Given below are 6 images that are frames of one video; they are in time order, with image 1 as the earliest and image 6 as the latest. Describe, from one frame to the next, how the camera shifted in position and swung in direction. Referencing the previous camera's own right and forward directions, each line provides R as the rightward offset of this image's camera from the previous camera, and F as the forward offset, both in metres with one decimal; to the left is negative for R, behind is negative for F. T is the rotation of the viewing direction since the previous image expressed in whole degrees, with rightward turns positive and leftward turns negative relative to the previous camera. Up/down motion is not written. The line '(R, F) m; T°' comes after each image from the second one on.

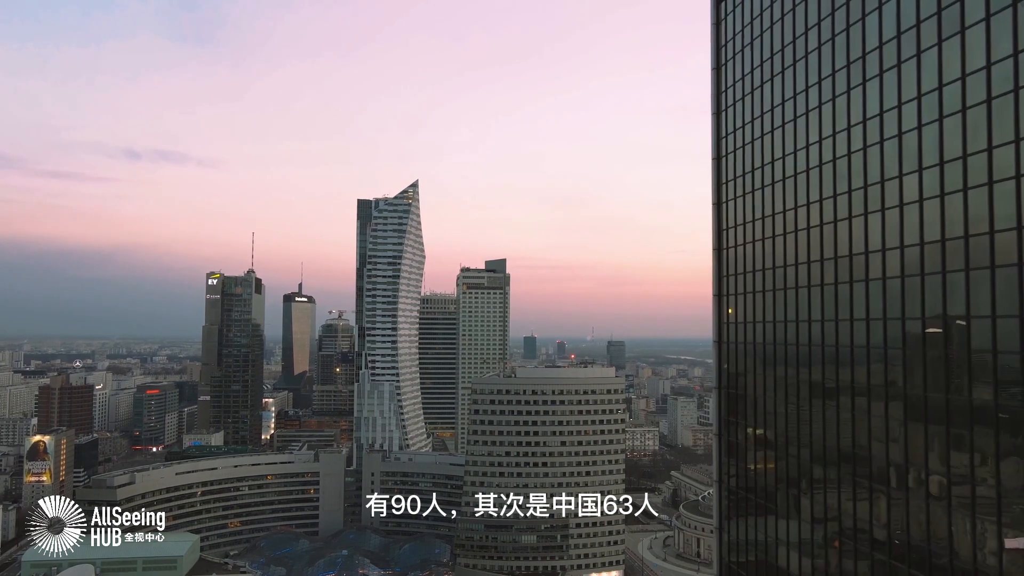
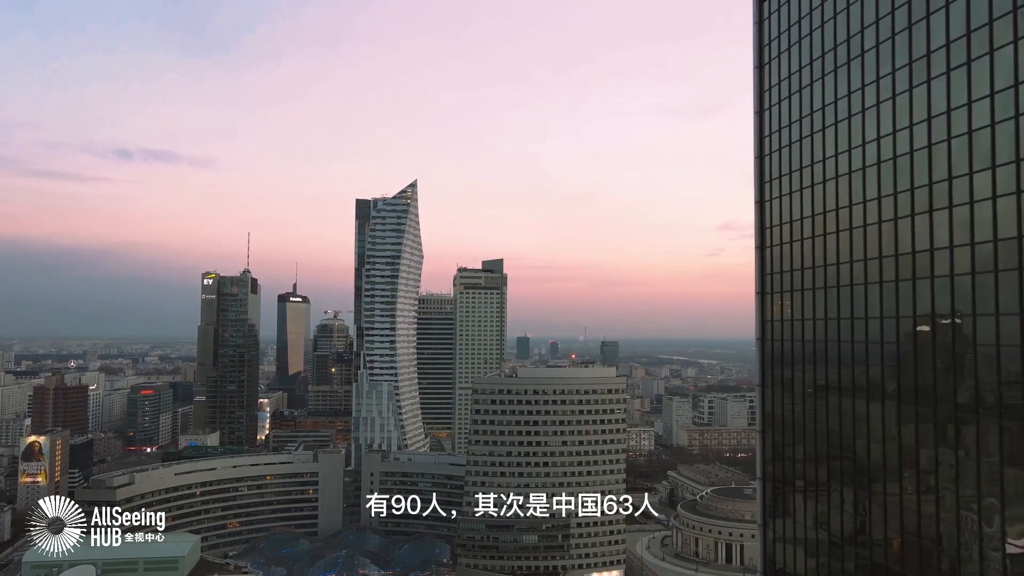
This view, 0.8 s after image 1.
(-0.7, 0.0) m; 0°
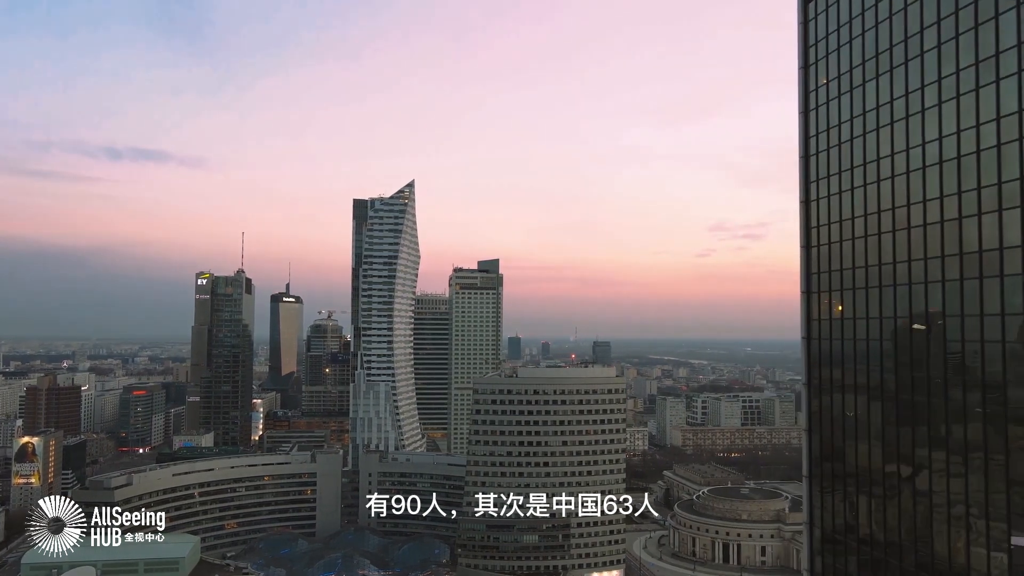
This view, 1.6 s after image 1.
(-0.8, 0.0) m; +1°
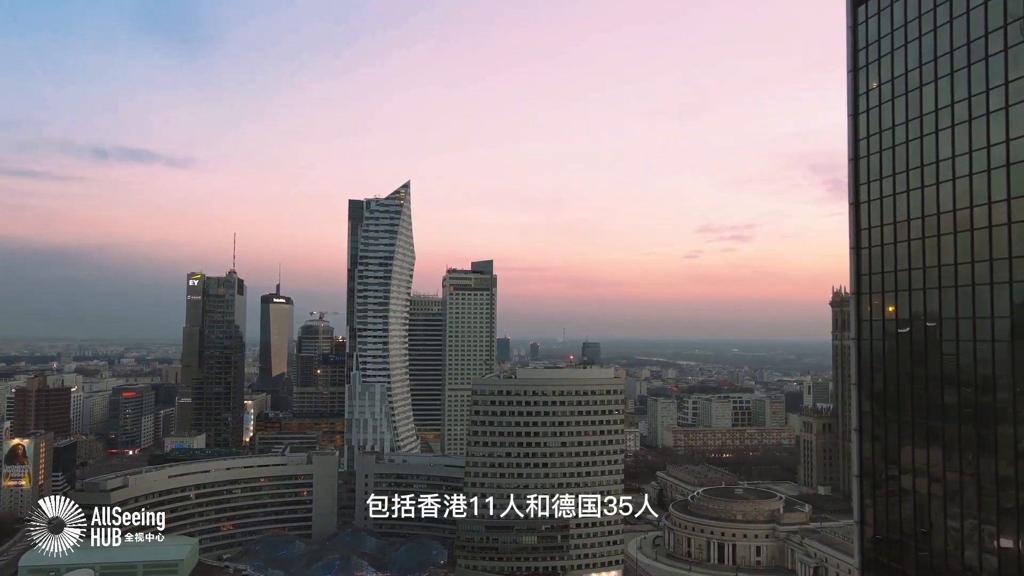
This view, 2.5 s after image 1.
(-0.9, -0.1) m; +1°
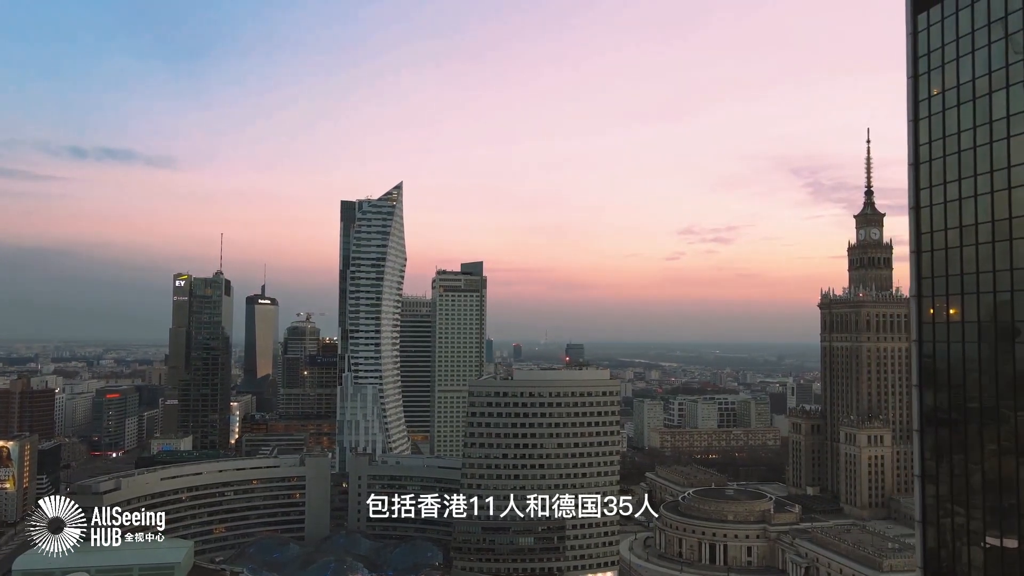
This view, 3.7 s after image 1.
(-1.1, -0.1) m; +1°
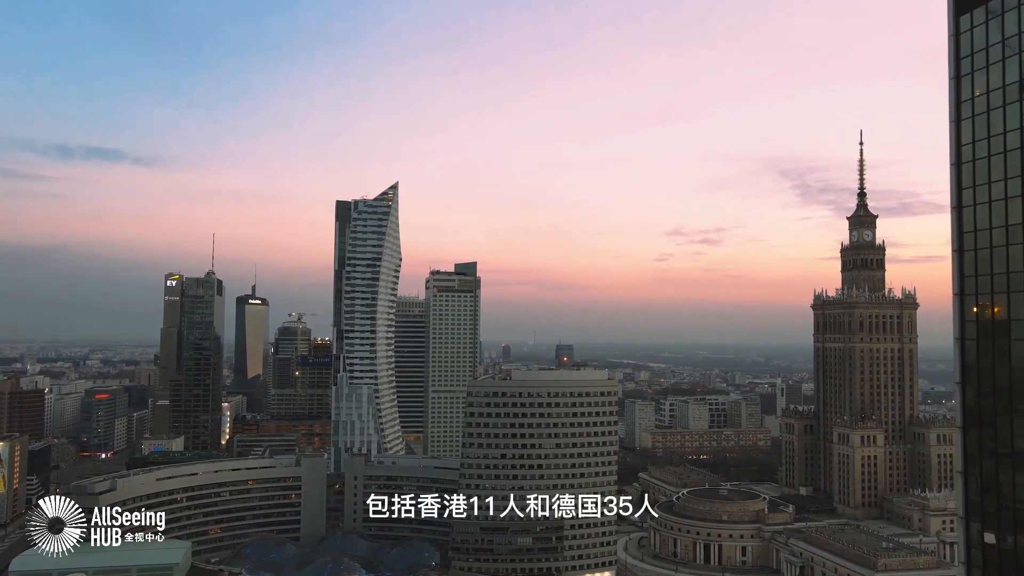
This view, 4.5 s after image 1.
(-0.8, -0.1) m; +1°
